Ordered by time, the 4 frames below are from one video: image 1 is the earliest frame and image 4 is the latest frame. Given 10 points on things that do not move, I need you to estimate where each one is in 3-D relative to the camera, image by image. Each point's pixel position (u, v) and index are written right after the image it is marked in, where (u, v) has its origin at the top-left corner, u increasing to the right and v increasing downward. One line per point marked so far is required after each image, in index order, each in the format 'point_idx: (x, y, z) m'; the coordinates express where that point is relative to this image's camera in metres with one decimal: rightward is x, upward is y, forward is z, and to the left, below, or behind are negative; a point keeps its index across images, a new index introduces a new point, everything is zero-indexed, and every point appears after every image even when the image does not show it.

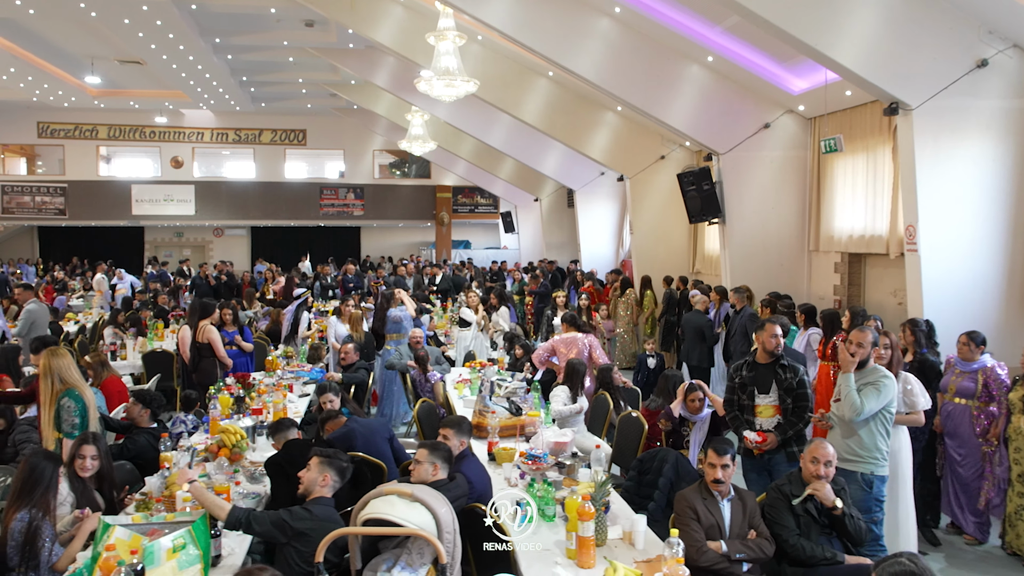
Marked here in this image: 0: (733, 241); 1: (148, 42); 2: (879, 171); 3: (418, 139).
0: (+2.1, +0.4, +9.1) m
1: (-4.0, +2.7, +10.8) m
2: (+2.8, +0.9, +7.6) m
3: (-1.1, +1.8, +11.6) m
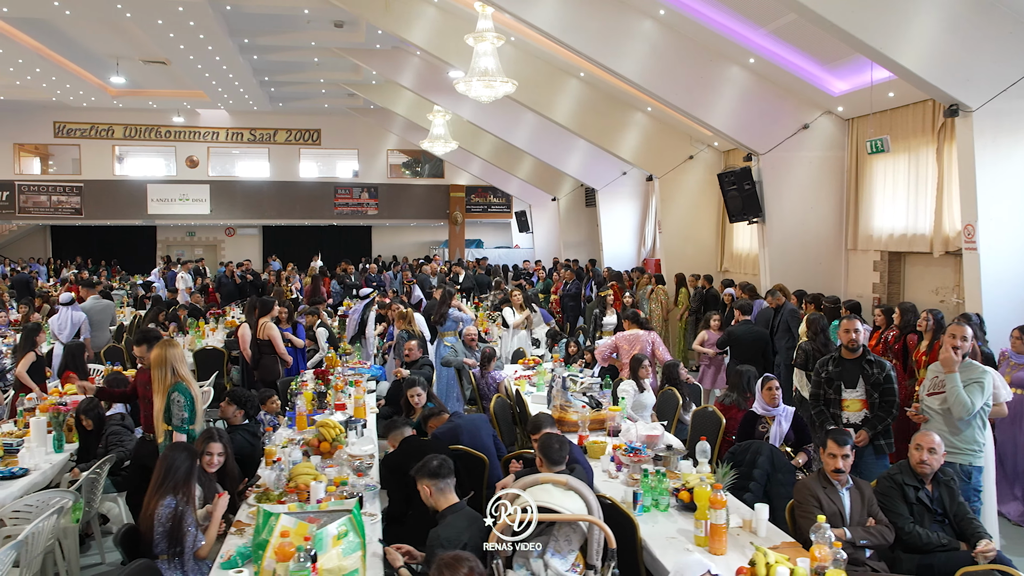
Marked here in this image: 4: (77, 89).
0: (+2.5, +0.5, +9.3) m
1: (-3.7, +2.7, +10.8) m
2: (+3.2, +0.9, +7.9) m
3: (-0.9, +1.8, +11.7) m
4: (-6.1, +2.8, +13.9) m
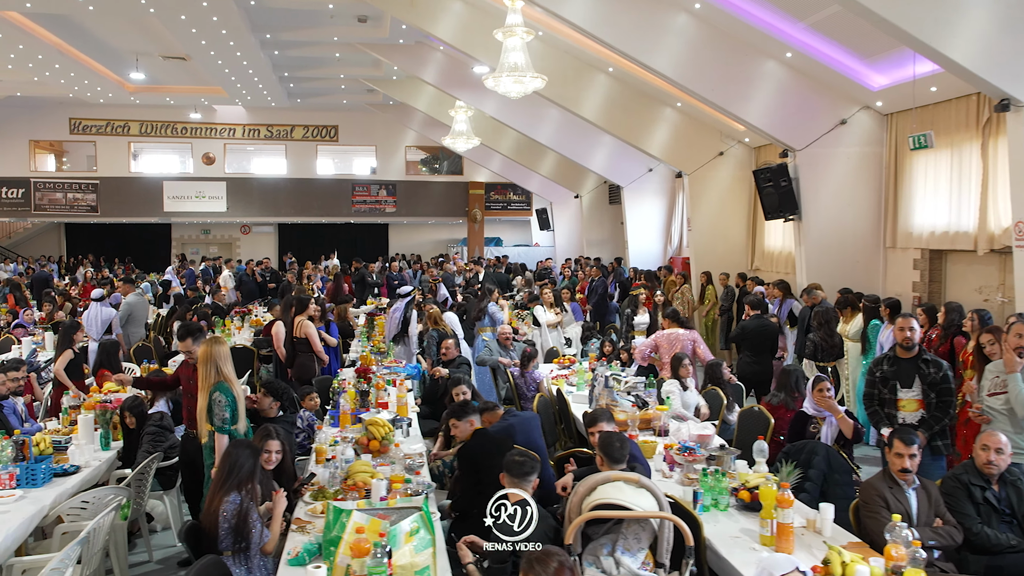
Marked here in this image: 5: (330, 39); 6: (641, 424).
0: (+2.8, +0.5, +9.1) m
1: (-3.4, +2.7, +10.6) m
2: (+3.5, +0.9, +7.7) m
3: (-0.6, +1.8, +11.6) m
4: (-5.9, +2.8, +13.8) m
5: (-2.1, +2.9, +11.5) m
6: (+0.9, -1.0, +7.1) m
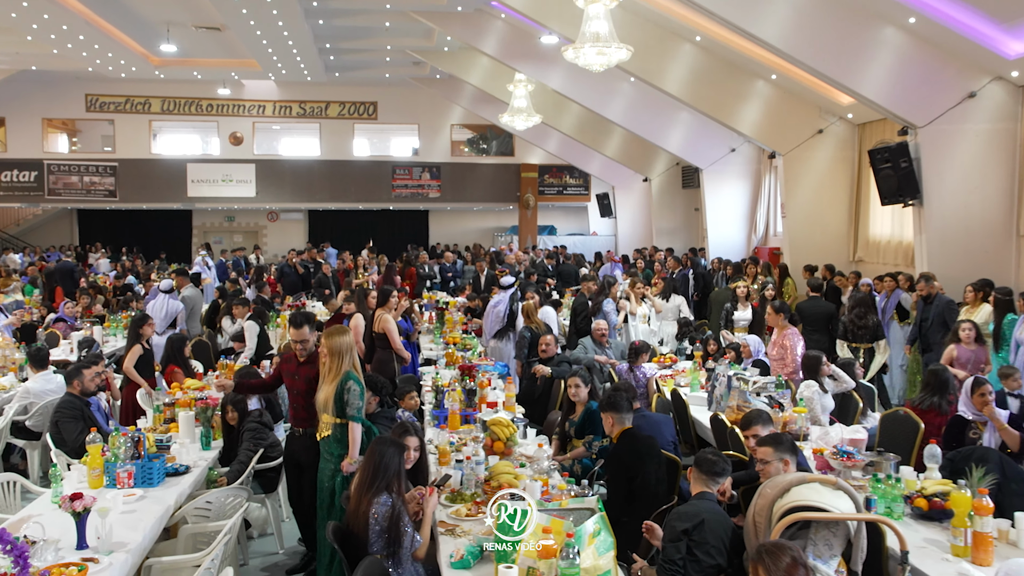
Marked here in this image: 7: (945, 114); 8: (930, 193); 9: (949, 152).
0: (+3.5, +0.6, +8.3) m
1: (-2.7, +2.8, +9.6) m
2: (+4.3, +1.0, +6.9) m
3: (+0.1, +1.9, +10.6) m
4: (-5.2, +2.9, +12.7) m
5: (-1.4, +3.0, +10.5) m
6: (+1.7, -0.9, +6.3) m
7: (+3.6, +1.4, +8.1) m
8: (+3.5, +0.8, +8.3) m
9: (+3.6, +1.1, +8.2) m
